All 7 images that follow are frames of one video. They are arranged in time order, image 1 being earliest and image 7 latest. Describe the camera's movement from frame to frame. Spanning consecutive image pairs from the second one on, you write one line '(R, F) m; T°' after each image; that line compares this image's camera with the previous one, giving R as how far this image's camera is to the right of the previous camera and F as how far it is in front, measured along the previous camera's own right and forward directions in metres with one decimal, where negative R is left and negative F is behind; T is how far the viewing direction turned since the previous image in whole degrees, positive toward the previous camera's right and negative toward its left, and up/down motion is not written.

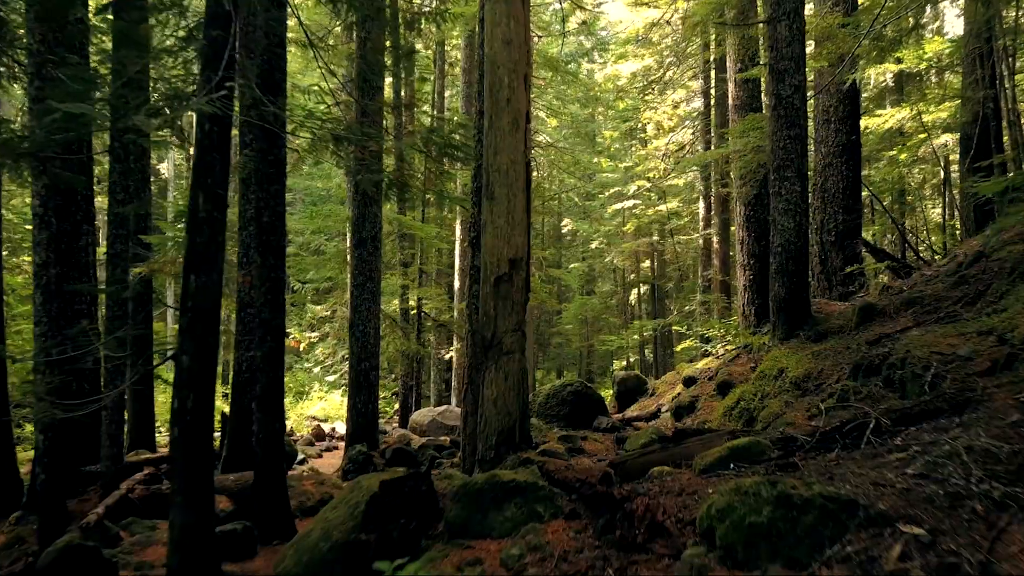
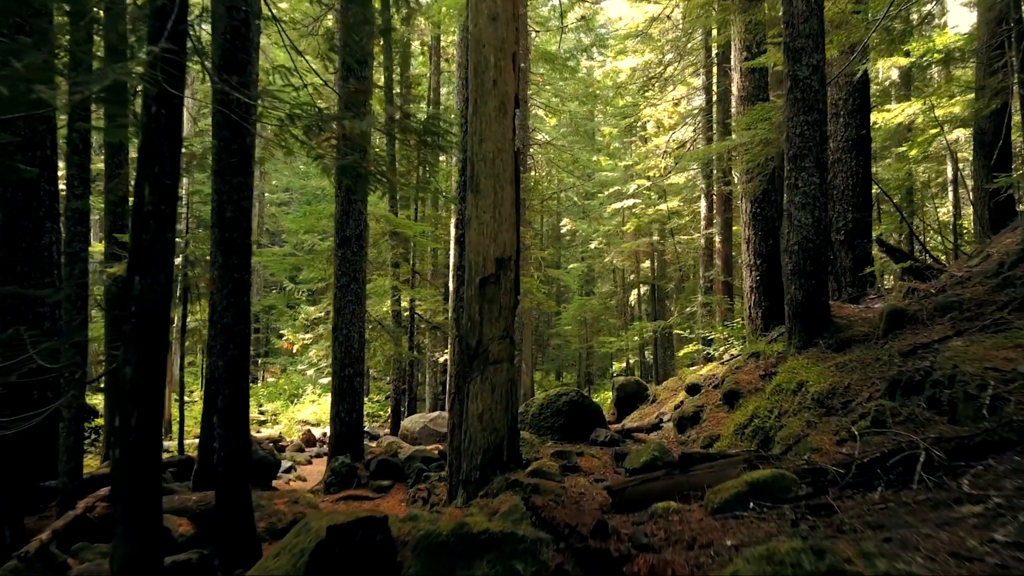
(+0.3, +0.6) m; 0°
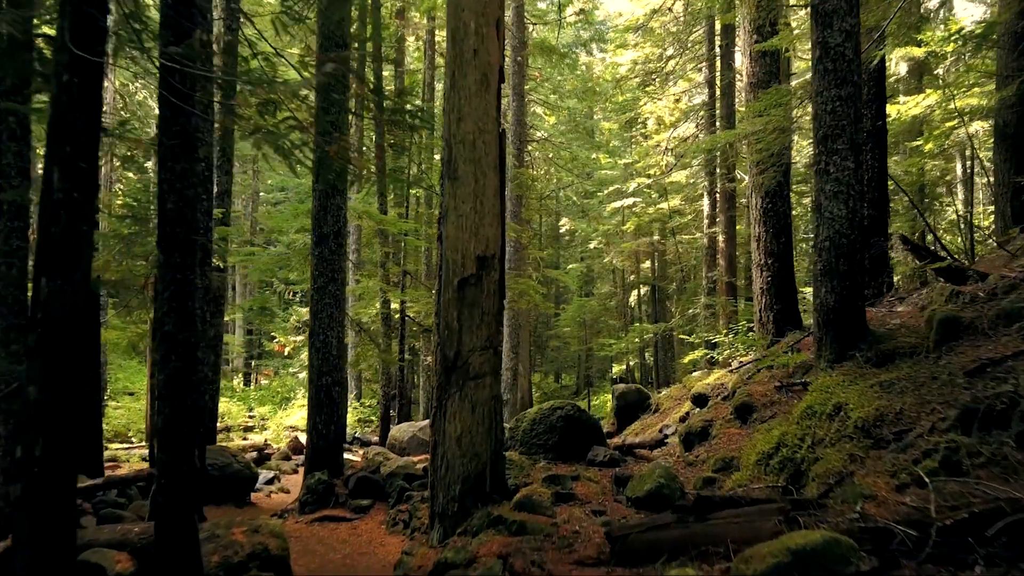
(+0.3, +0.8) m; 0°
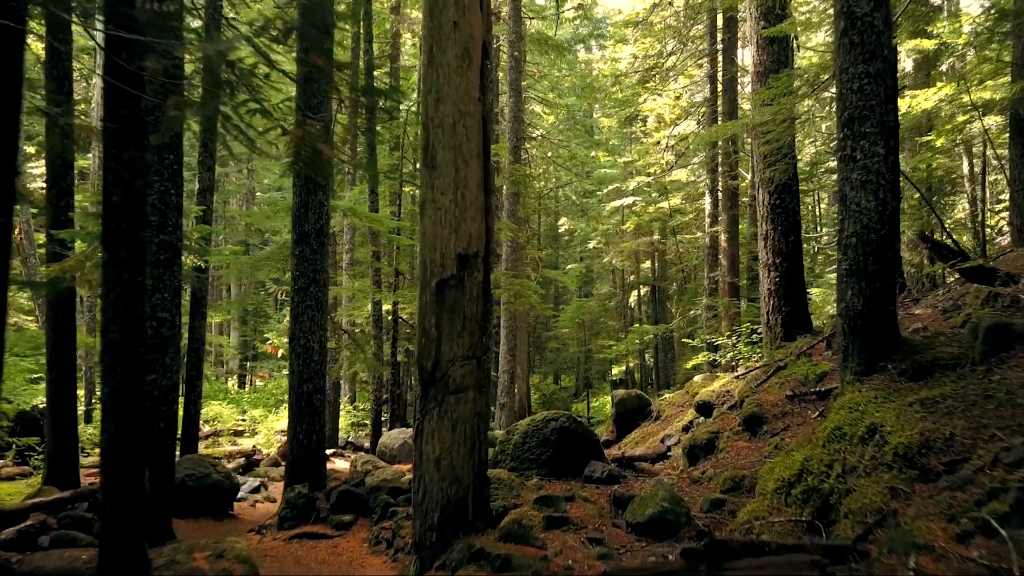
(+0.2, +0.5) m; 0°
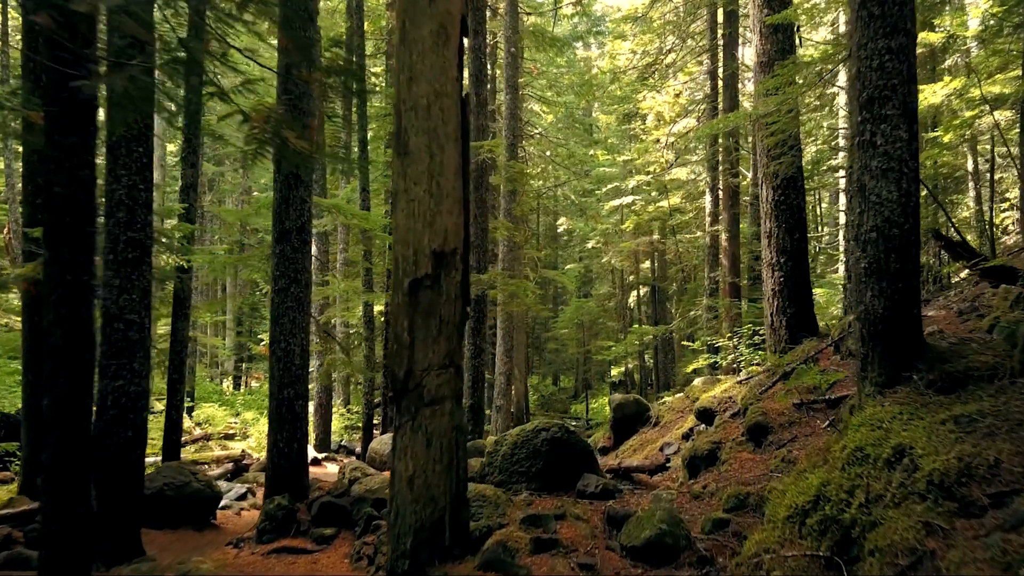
(+0.3, +0.4) m; 0°
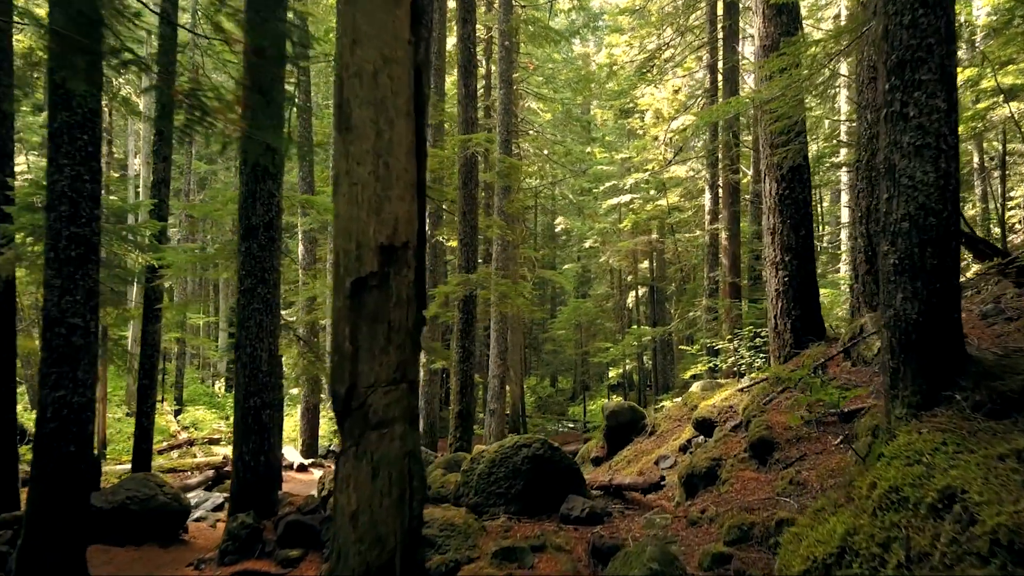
(+0.5, +0.6) m; 0°
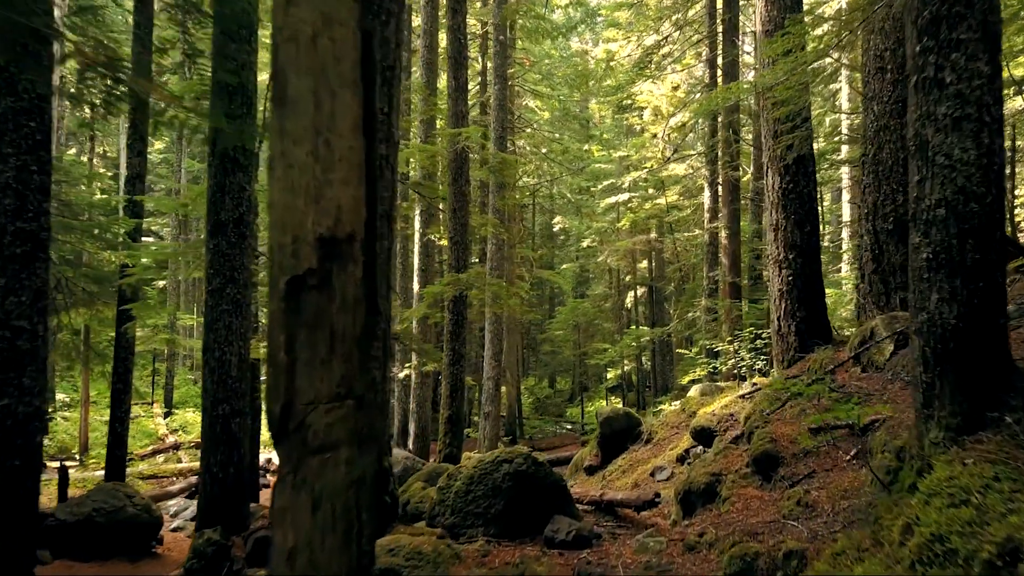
(+0.4, +0.5) m; 0°
